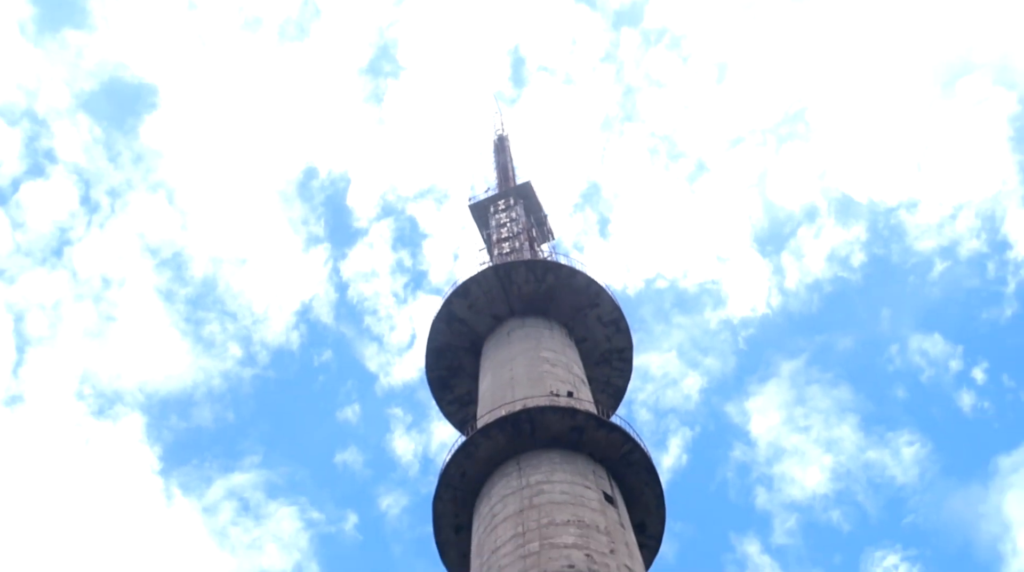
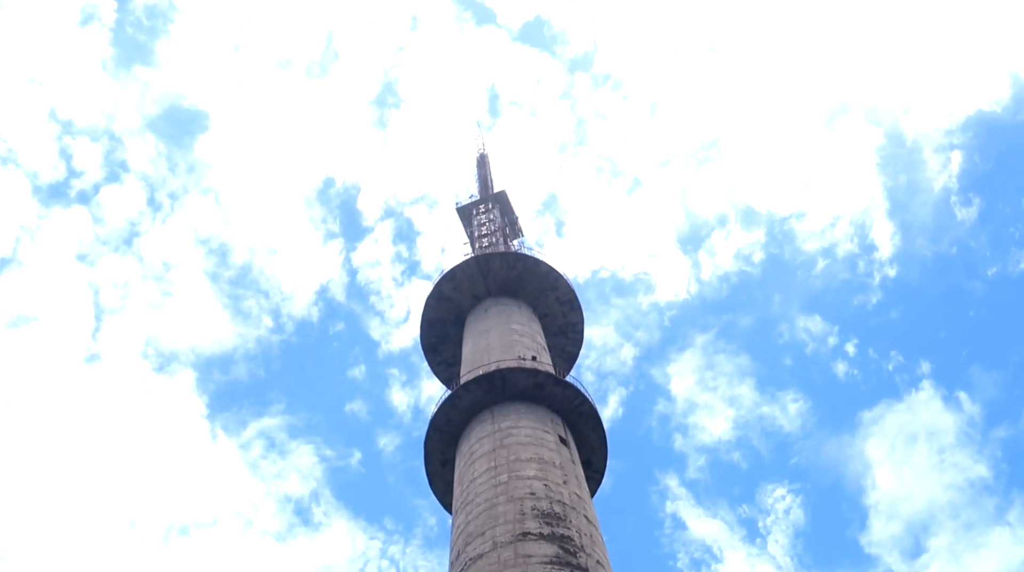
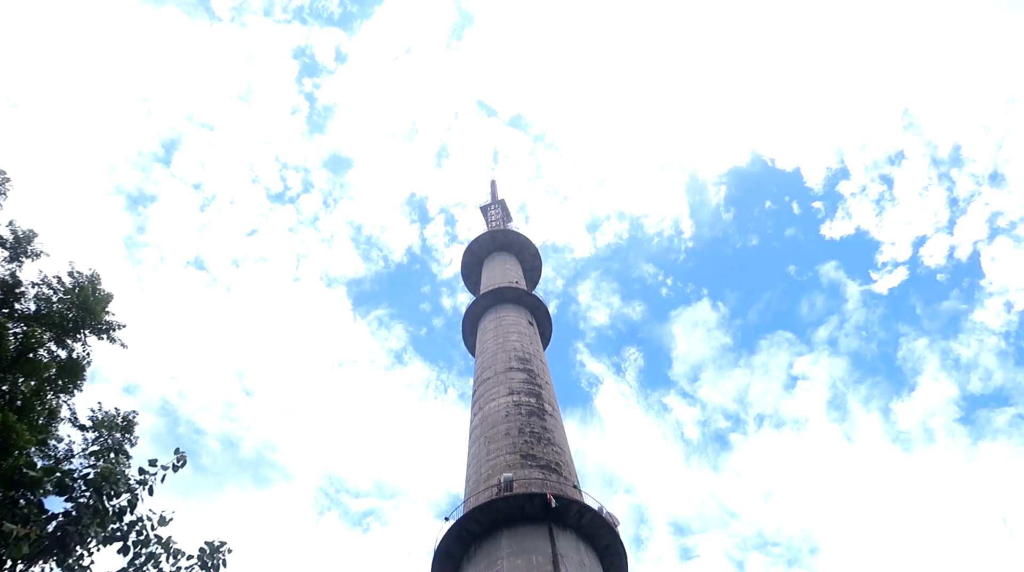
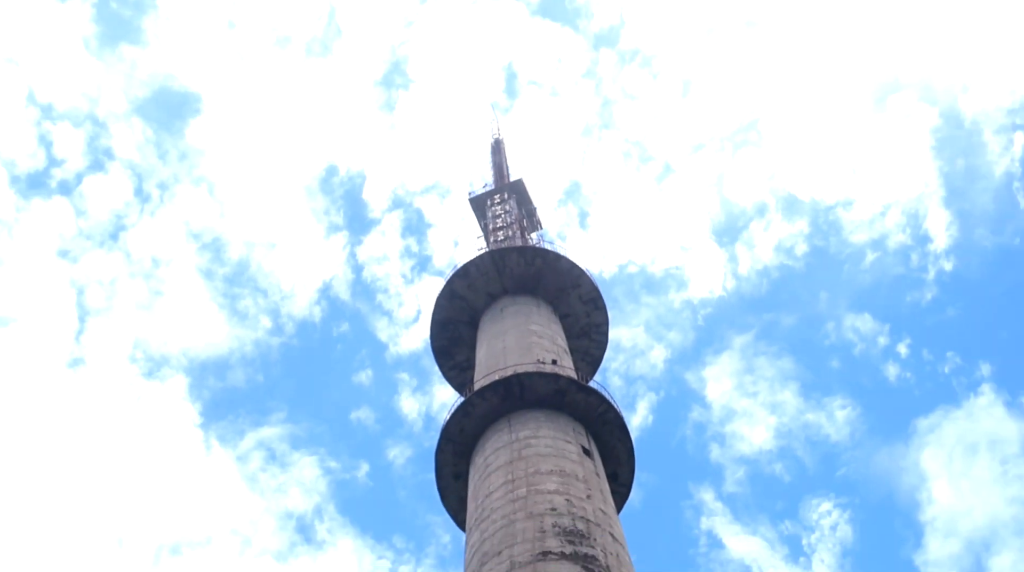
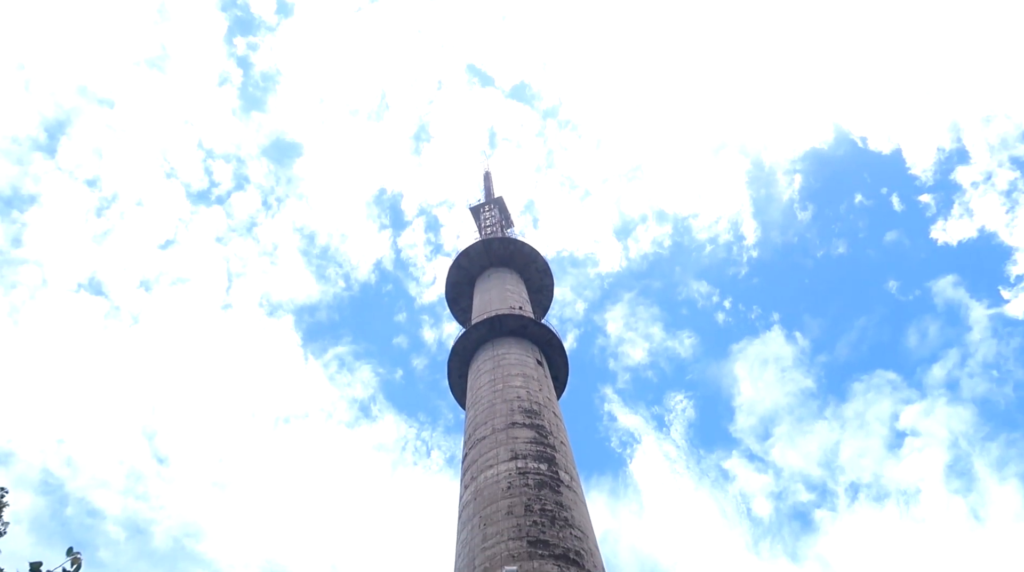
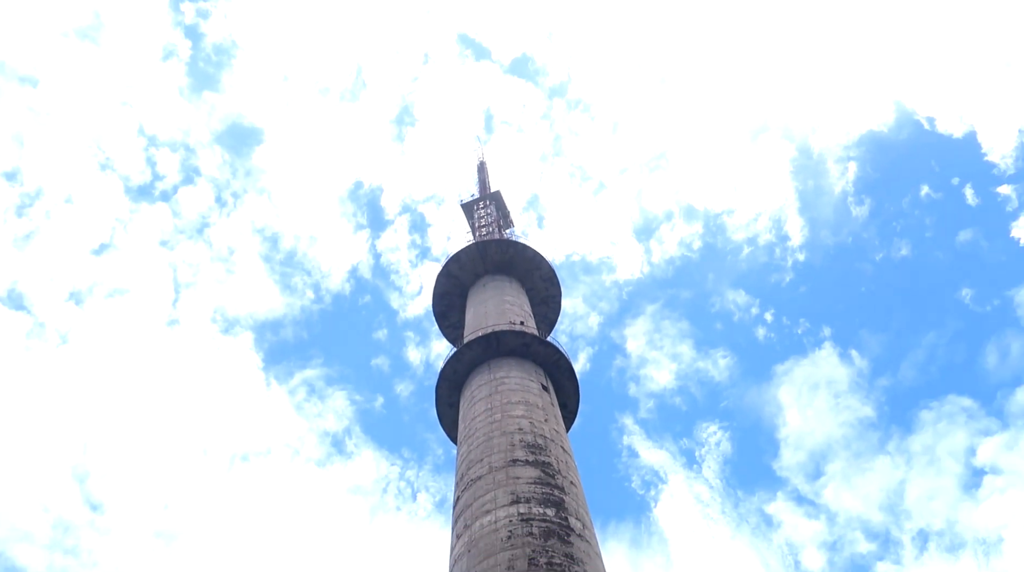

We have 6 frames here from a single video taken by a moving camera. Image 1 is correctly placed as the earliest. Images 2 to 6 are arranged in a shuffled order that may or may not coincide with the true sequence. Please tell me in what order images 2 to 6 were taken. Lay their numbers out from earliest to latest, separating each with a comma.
4, 2, 6, 5, 3
